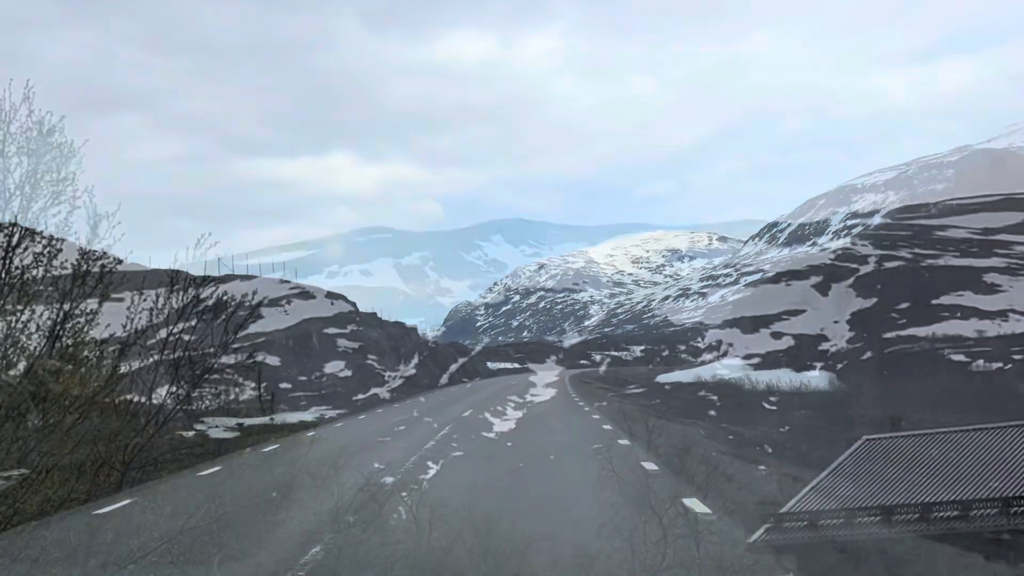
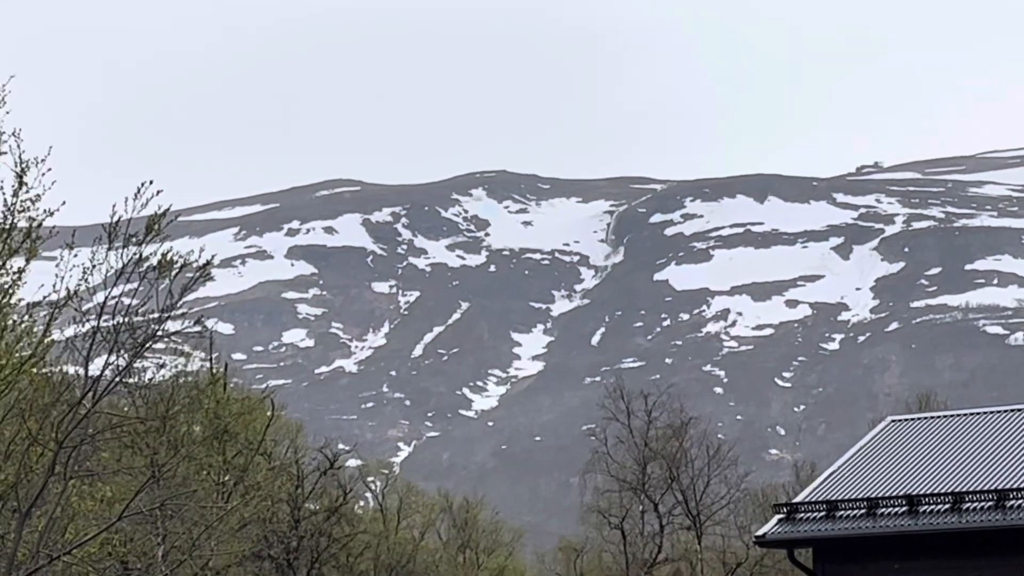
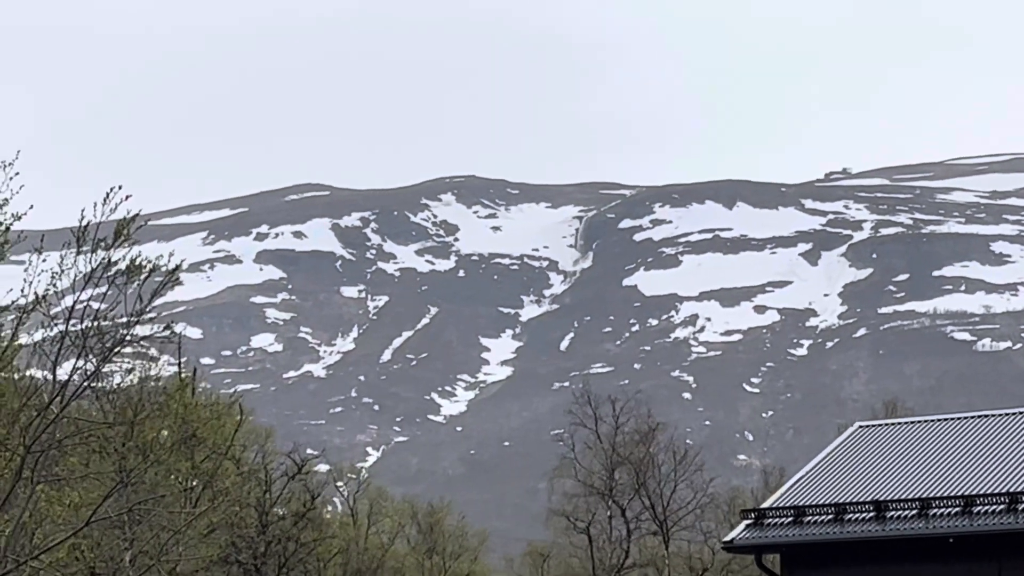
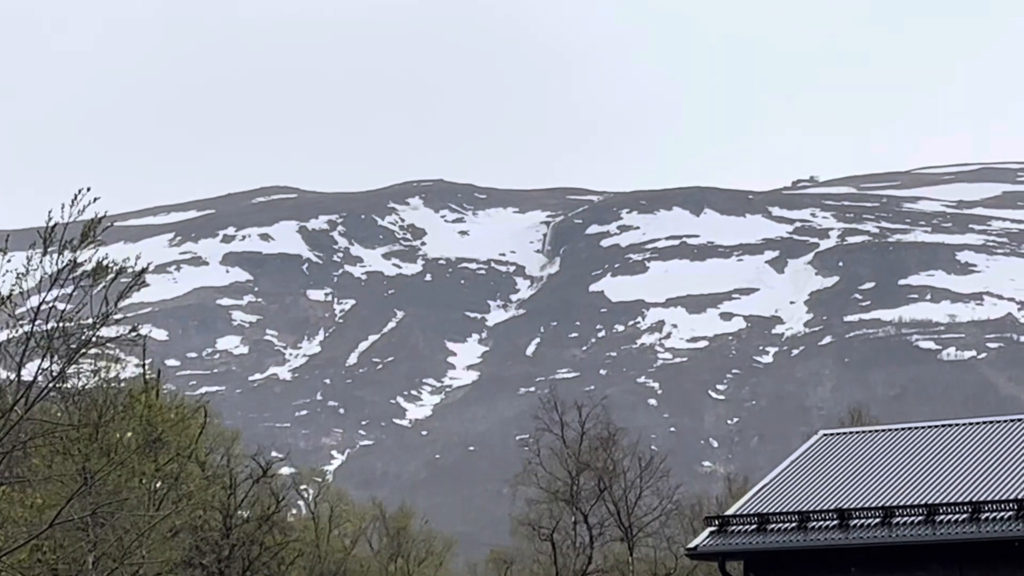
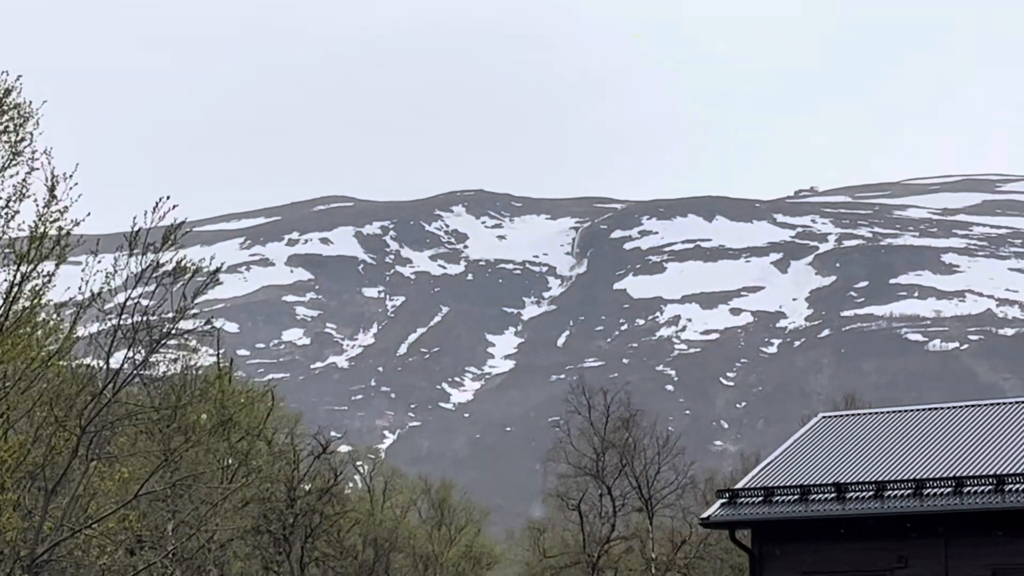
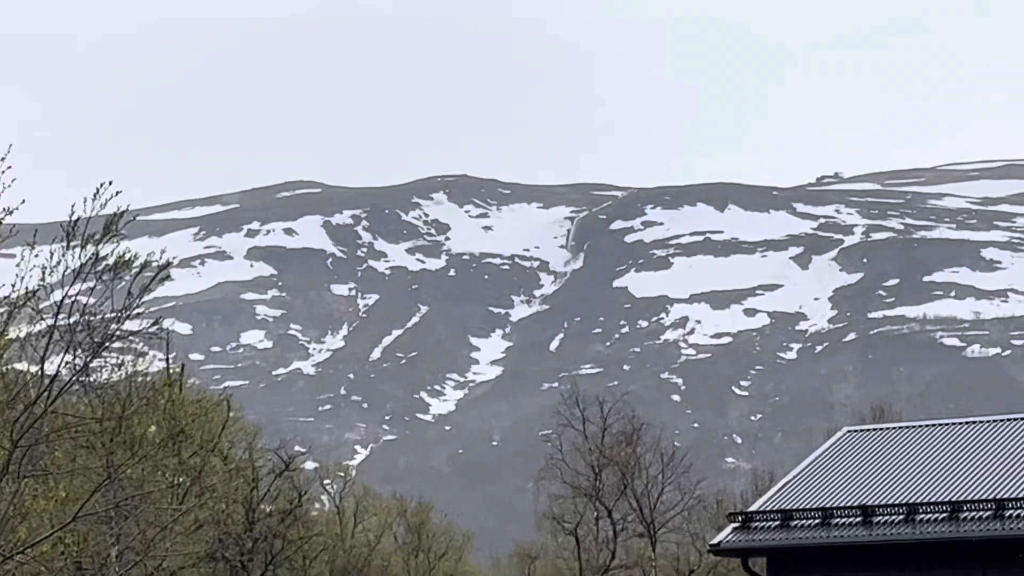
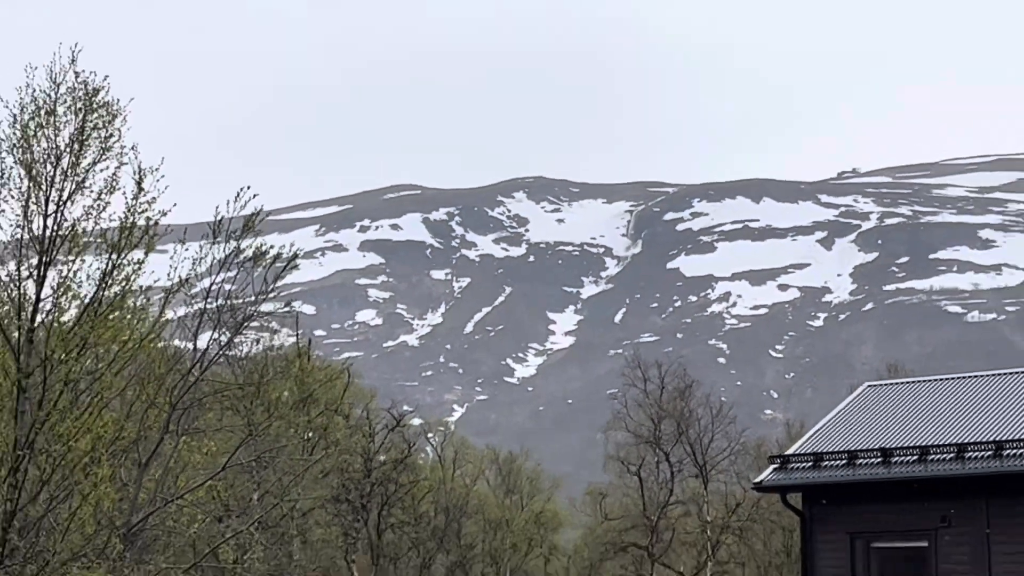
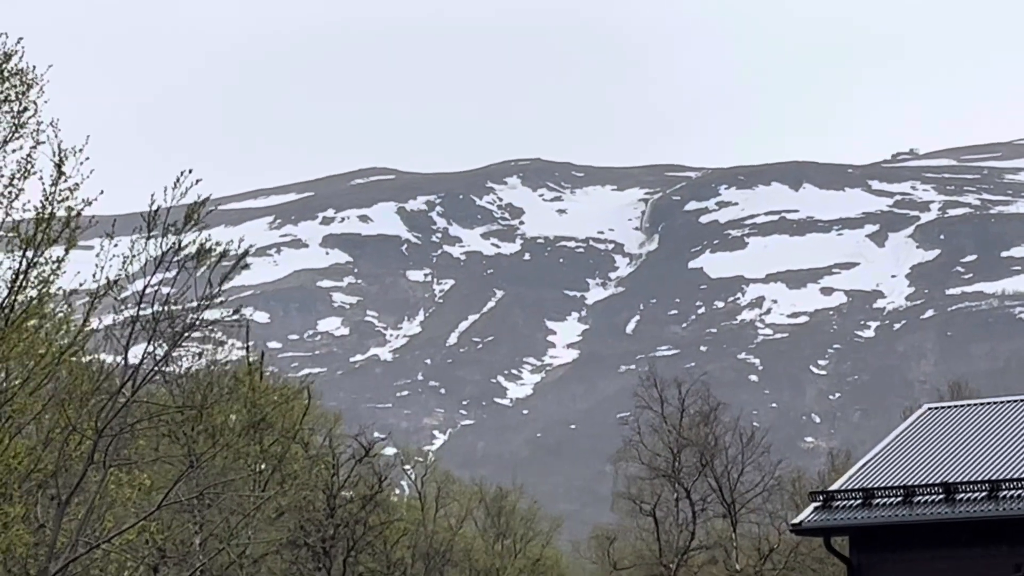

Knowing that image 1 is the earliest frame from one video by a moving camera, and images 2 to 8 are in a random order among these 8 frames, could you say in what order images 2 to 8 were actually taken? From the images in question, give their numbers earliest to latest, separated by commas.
5, 6, 4, 3, 2, 8, 7
